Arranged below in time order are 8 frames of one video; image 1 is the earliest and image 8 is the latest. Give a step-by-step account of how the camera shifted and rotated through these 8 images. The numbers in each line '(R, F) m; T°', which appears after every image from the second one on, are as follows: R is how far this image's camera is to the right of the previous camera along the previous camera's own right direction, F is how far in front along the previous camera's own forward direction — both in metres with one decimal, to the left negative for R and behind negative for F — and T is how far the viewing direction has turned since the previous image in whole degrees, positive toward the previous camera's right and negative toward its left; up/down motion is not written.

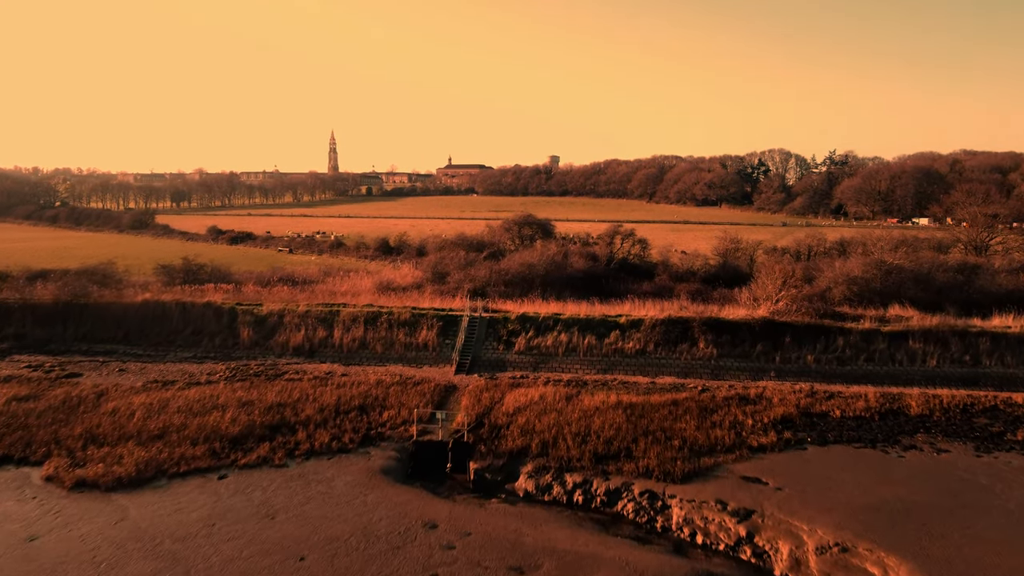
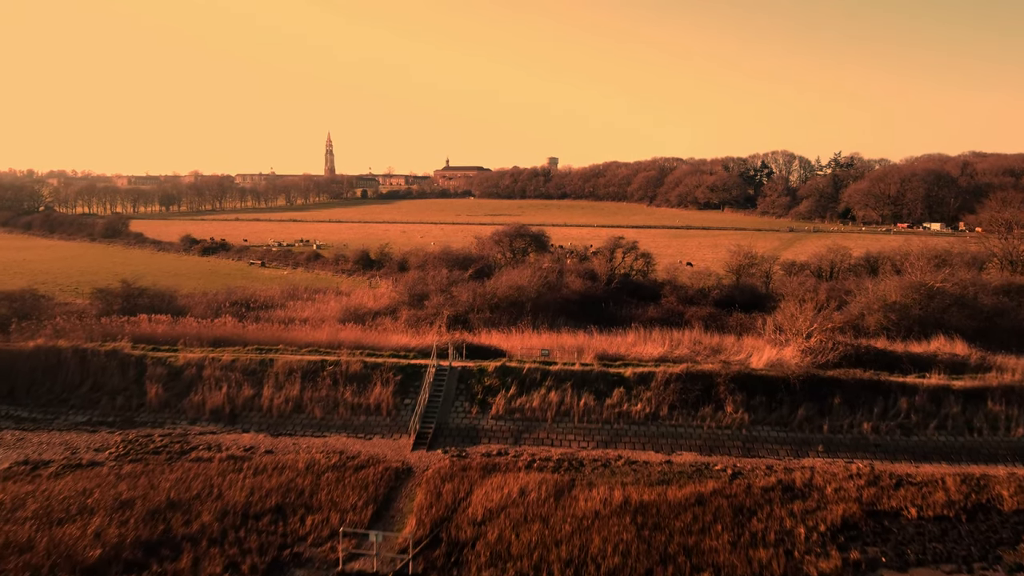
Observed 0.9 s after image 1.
(+0.4, +3.2) m; 0°
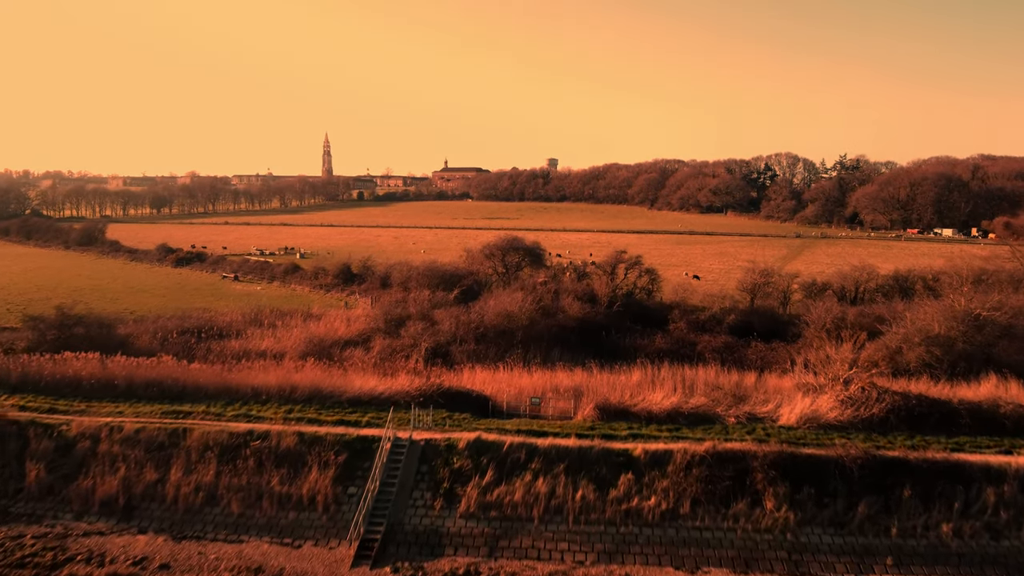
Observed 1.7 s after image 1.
(+0.3, +2.7) m; 0°
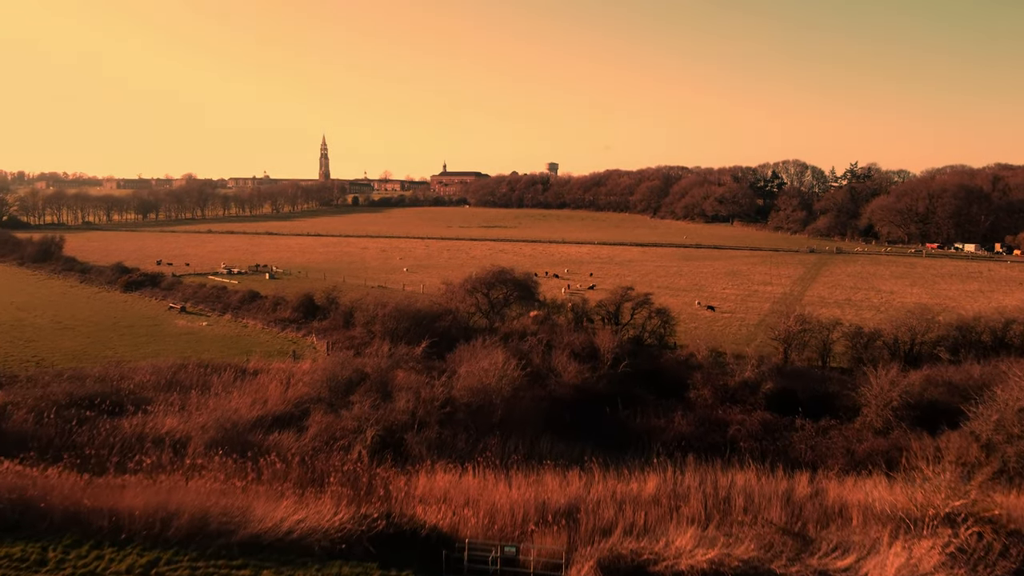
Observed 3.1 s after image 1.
(+0.4, +4.5) m; 0°
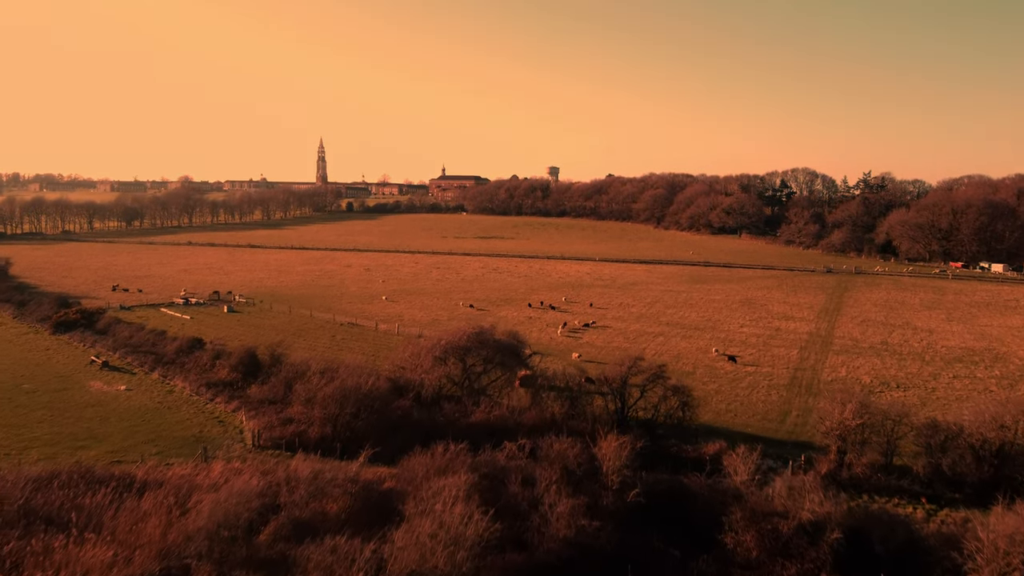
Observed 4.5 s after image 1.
(+0.5, +4.8) m; 0°
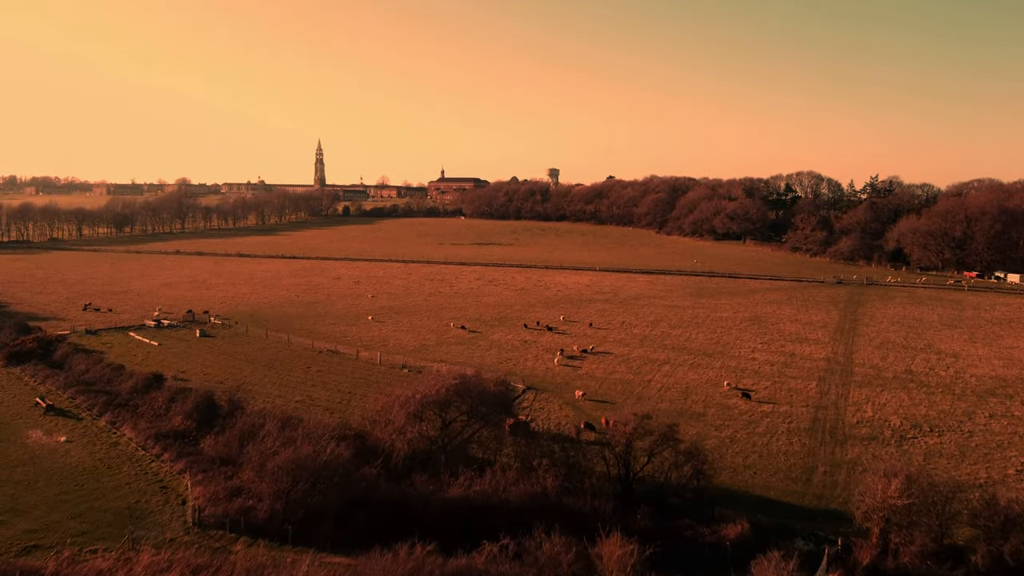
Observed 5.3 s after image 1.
(+0.3, +2.6) m; 0°
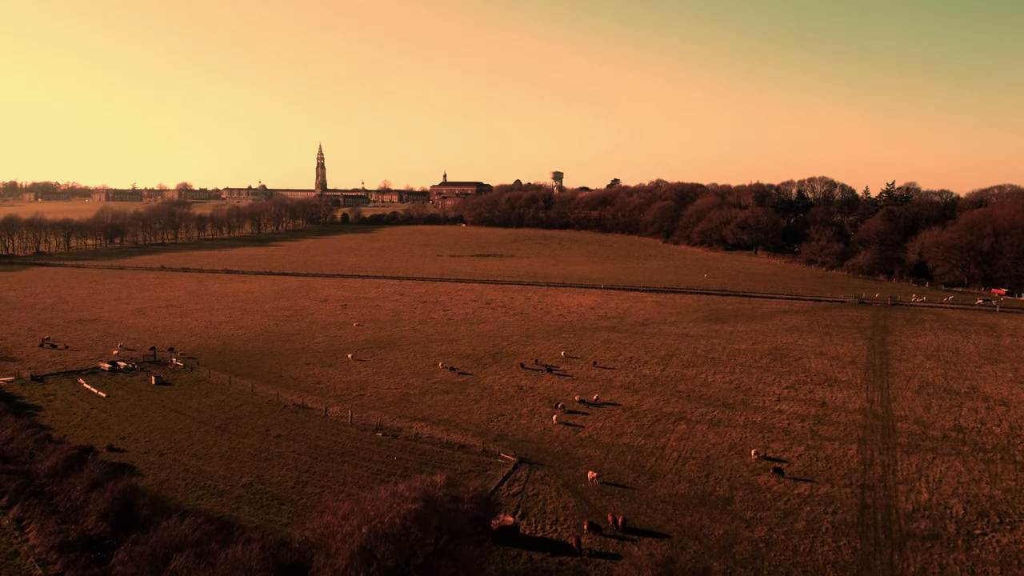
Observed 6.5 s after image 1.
(+0.5, +3.9) m; 0°
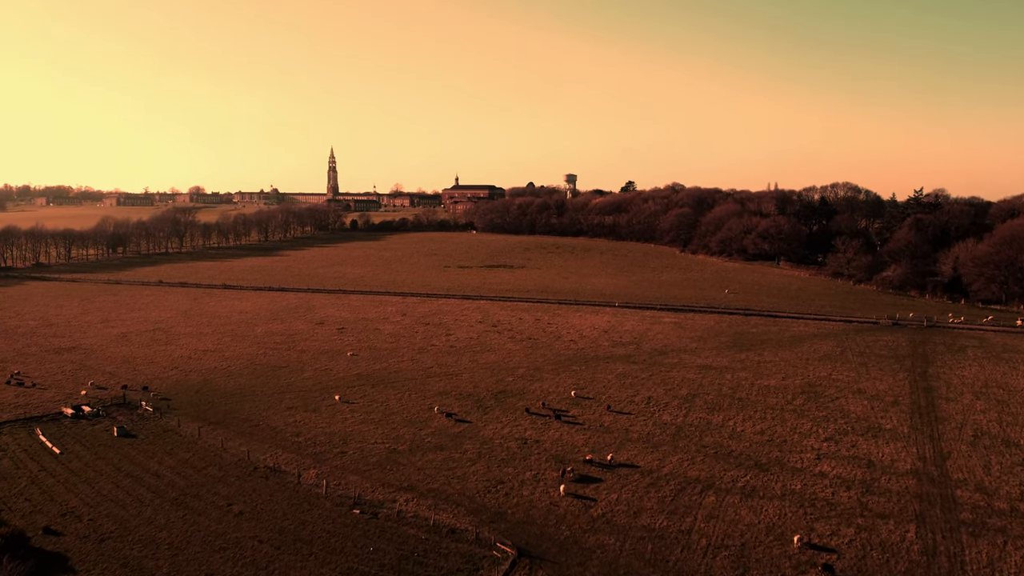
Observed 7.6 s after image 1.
(+0.4, +3.5) m; -1°
